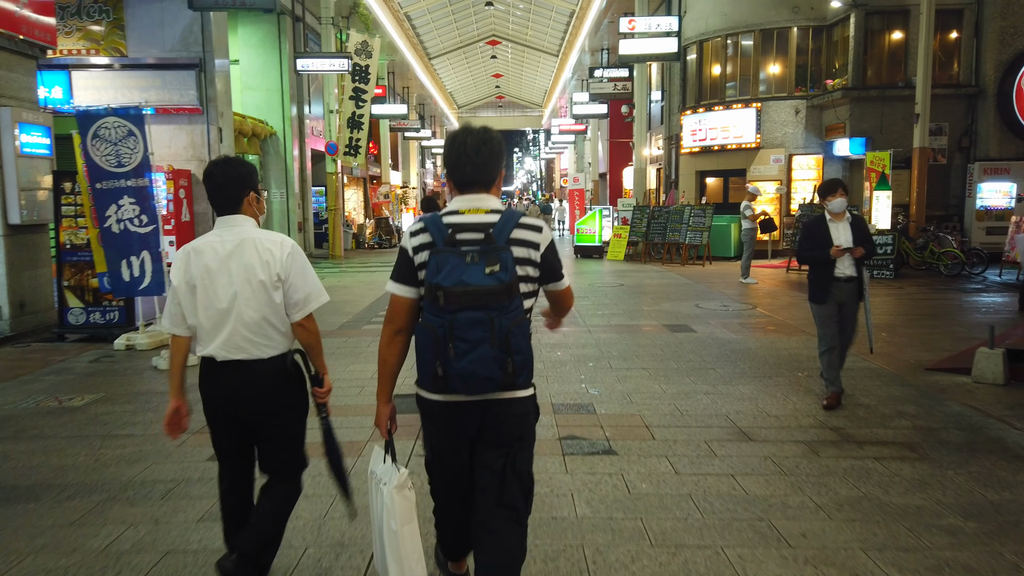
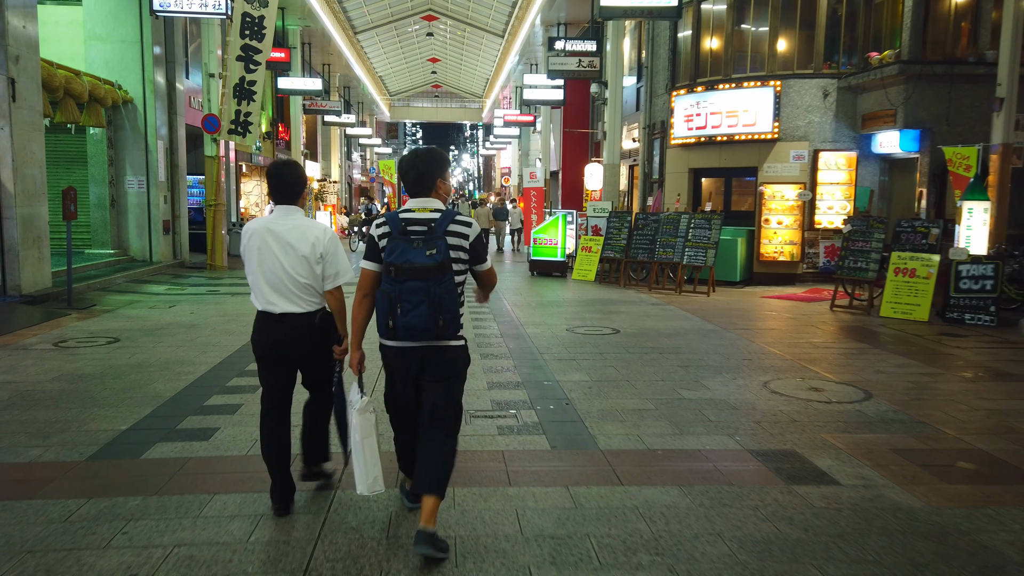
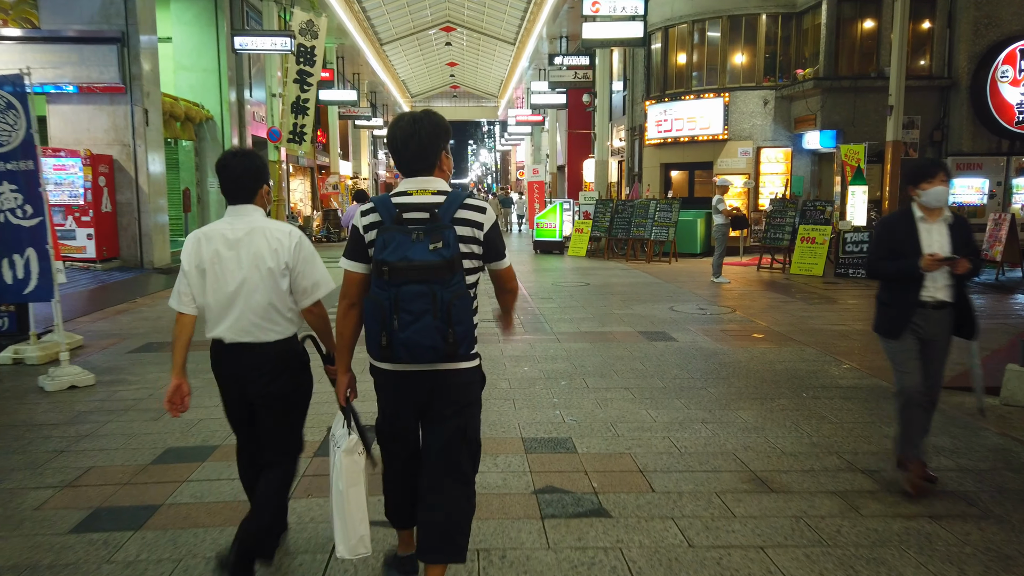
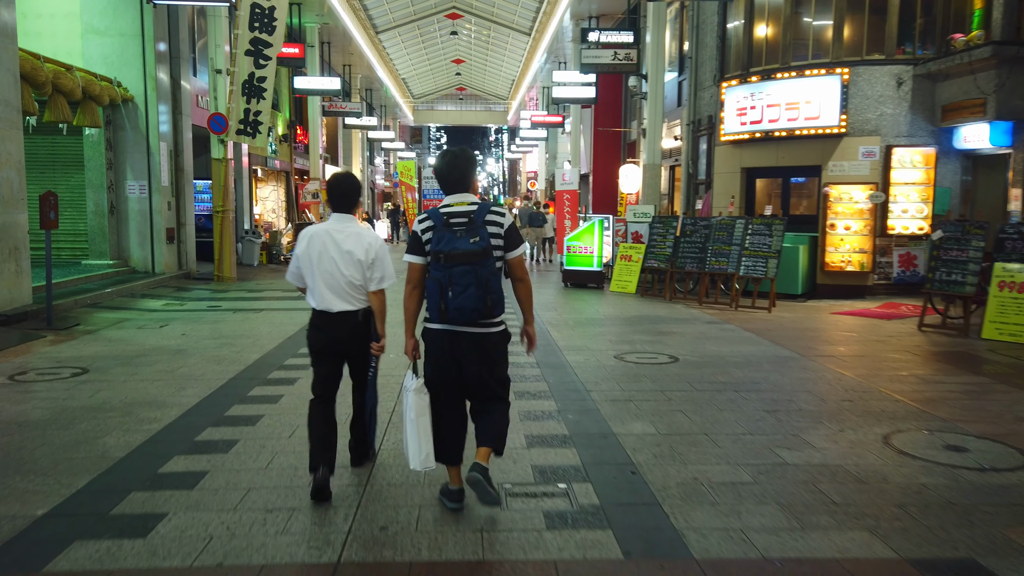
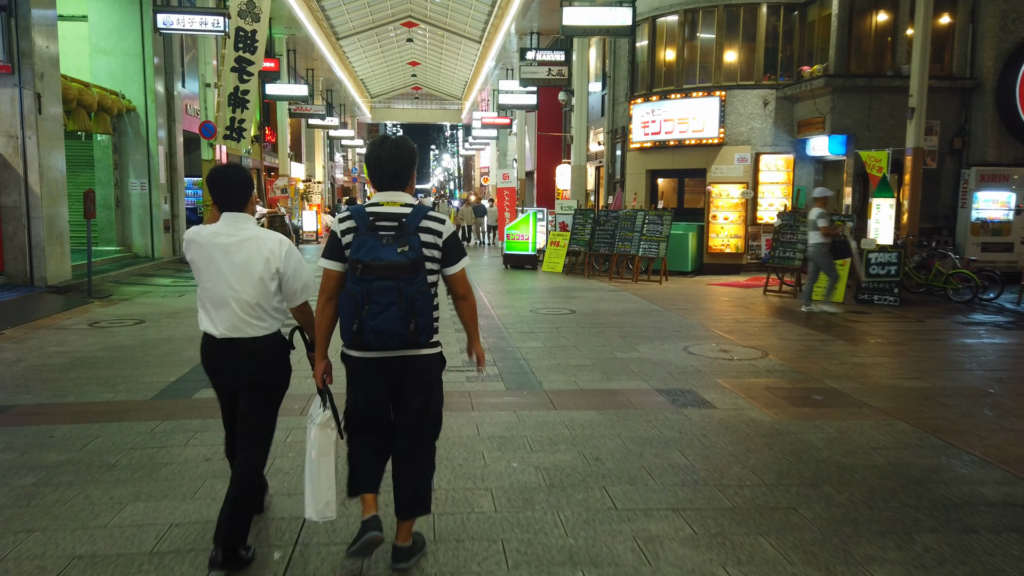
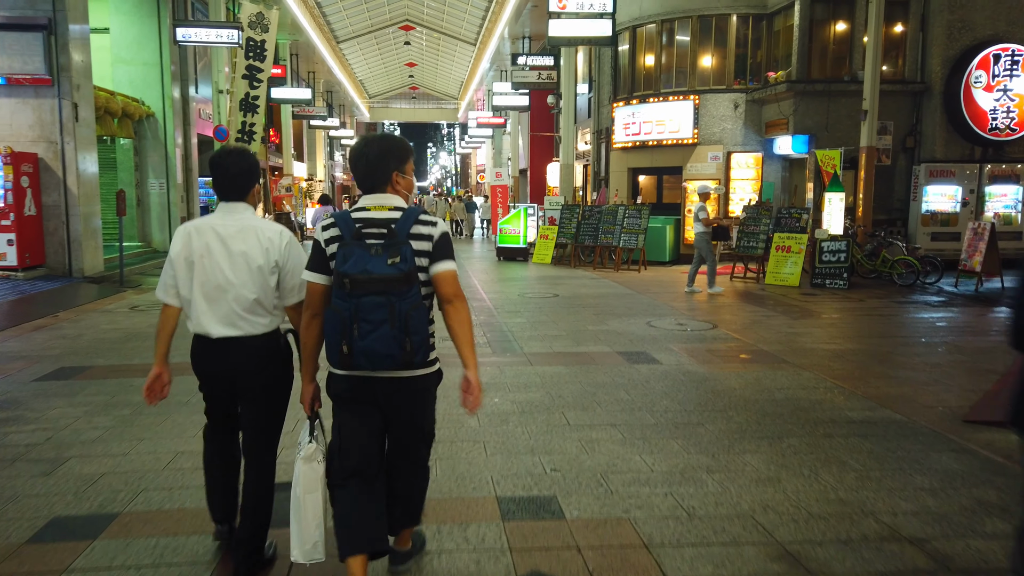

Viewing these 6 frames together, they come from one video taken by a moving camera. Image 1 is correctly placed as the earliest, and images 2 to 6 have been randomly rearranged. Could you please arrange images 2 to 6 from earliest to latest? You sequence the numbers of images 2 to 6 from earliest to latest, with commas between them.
3, 6, 5, 2, 4
